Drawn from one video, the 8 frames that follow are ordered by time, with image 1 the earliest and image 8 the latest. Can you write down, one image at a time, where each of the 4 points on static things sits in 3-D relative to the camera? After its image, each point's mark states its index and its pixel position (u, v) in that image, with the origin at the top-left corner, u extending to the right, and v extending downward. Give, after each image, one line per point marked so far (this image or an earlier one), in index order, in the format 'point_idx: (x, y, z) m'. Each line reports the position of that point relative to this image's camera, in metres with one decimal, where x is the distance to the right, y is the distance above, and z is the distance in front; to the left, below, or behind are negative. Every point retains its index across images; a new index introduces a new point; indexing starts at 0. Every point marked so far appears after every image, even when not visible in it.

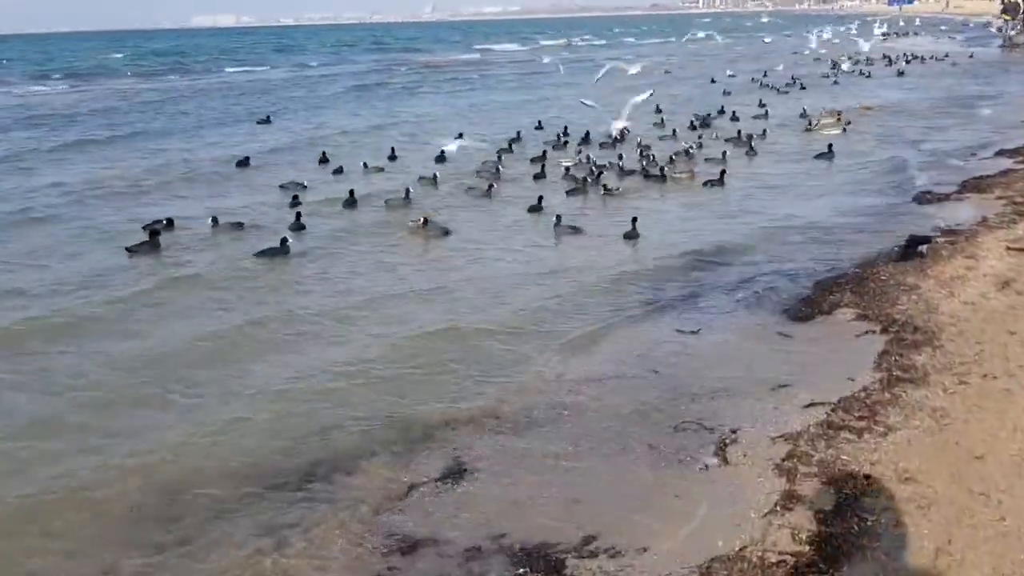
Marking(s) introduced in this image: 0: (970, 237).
0: (+8.9, +1.0, +18.4) m
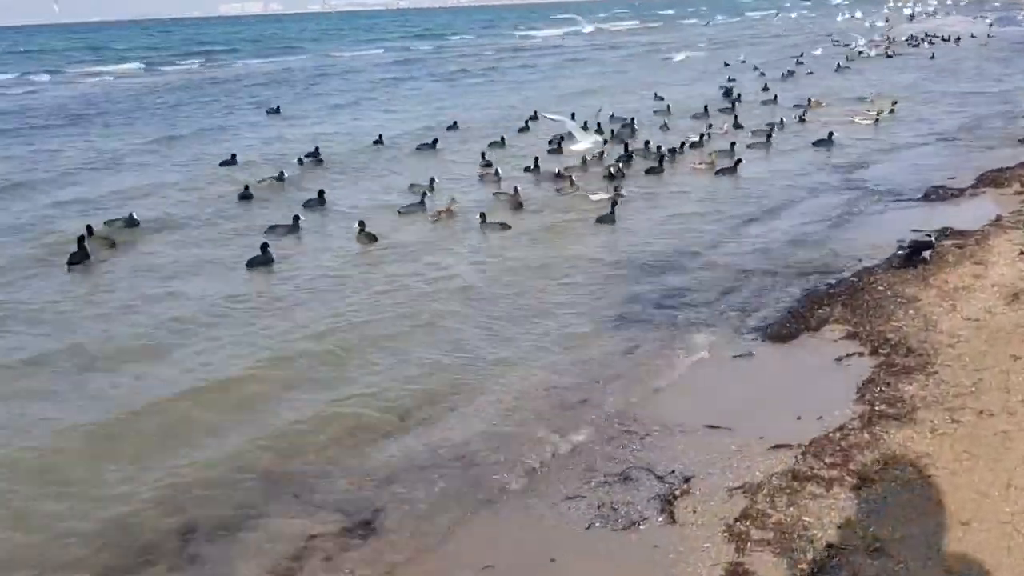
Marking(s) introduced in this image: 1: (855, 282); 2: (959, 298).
0: (+8.4, +0.8, +16.8) m
1: (+5.6, +0.1, +15.3) m
2: (+6.6, -0.1, +13.8) m
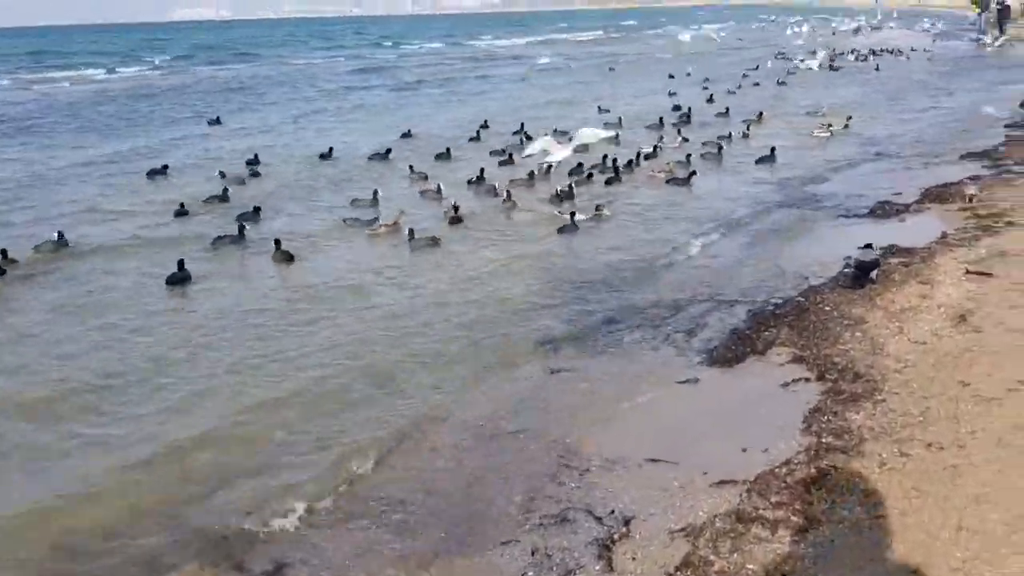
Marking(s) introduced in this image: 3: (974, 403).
0: (+7.3, +0.5, +16.6) m
1: (+4.6, -0.2, +15.0) m
2: (+5.7, -0.5, +13.6) m
3: (+5.1, -1.3, +10.4) m
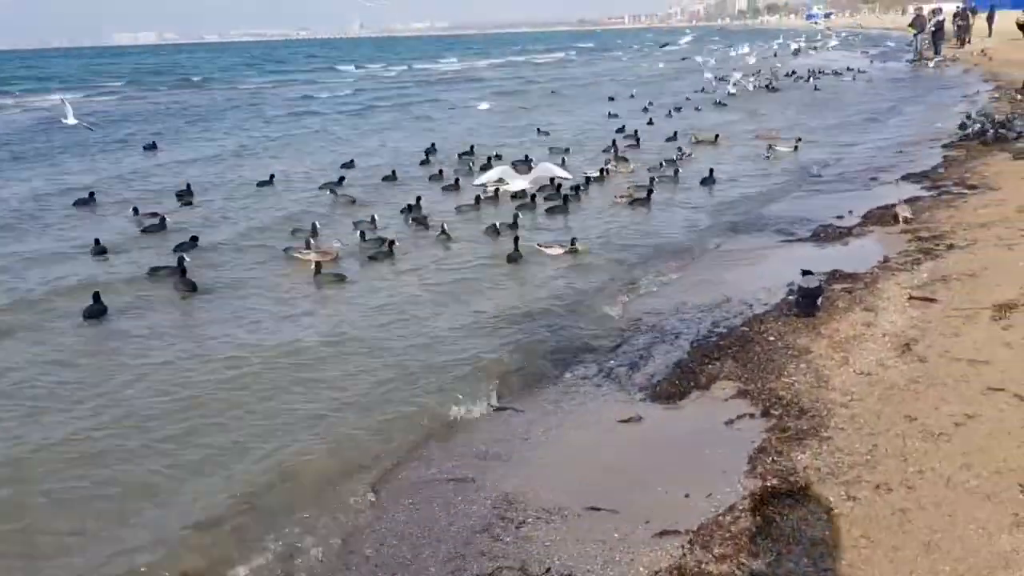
0: (+6.2, +0.1, +16.5) m
1: (+3.6, -0.7, +14.6) m
2: (+4.8, -0.9, +13.3) m
3: (+4.4, -1.6, +10.1) m
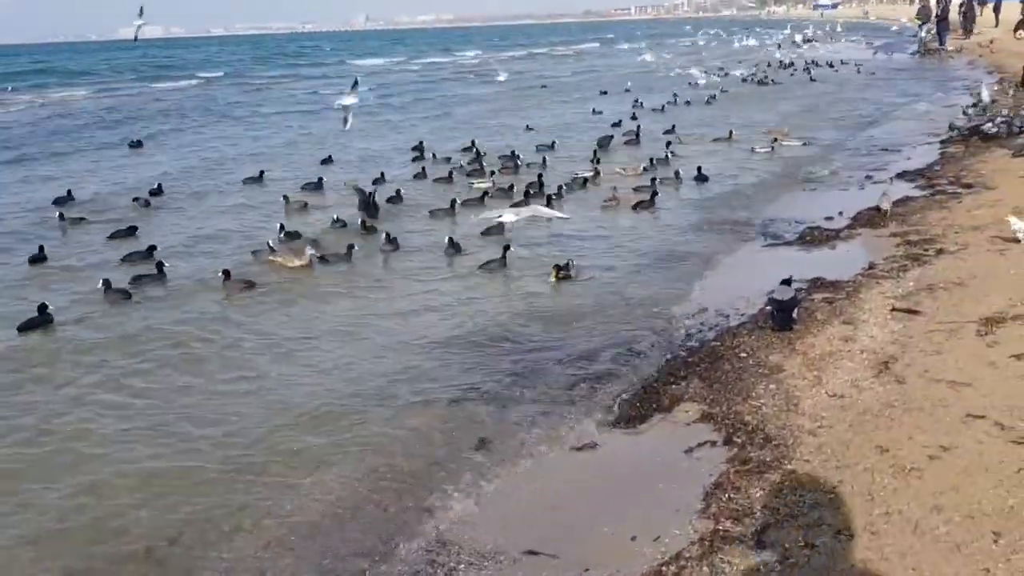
0: (+5.6, -0.1, +15.6) m
1: (+3.0, -0.9, +13.8) m
2: (+4.1, -1.1, +12.4) m
3: (+3.7, -1.8, +9.3) m
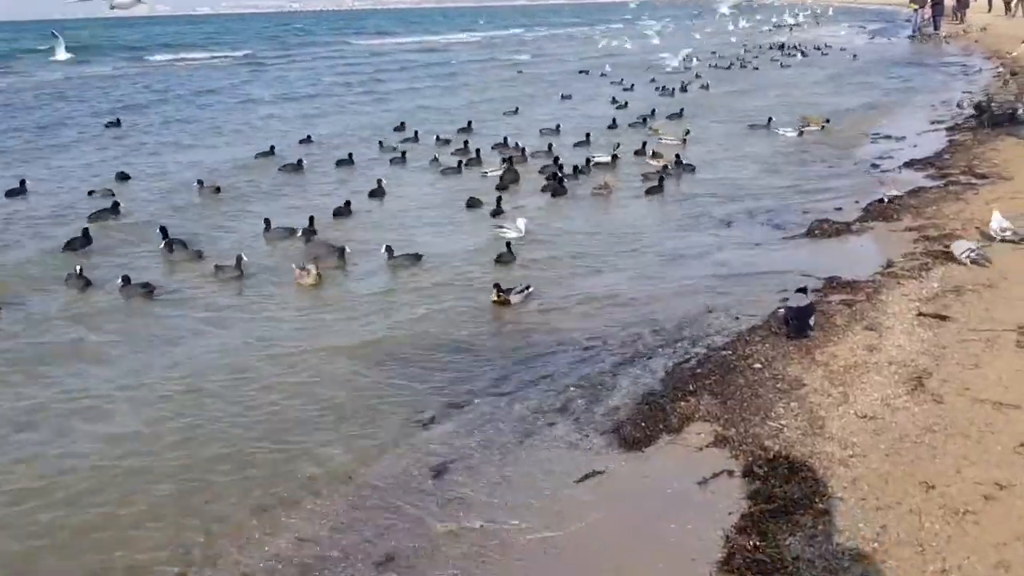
0: (+5.5, -0.1, +14.3) m
1: (+2.9, -0.9, +12.5) m
2: (+4.0, -1.1, +11.2) m
3: (+3.6, -2.0, +8.0) m
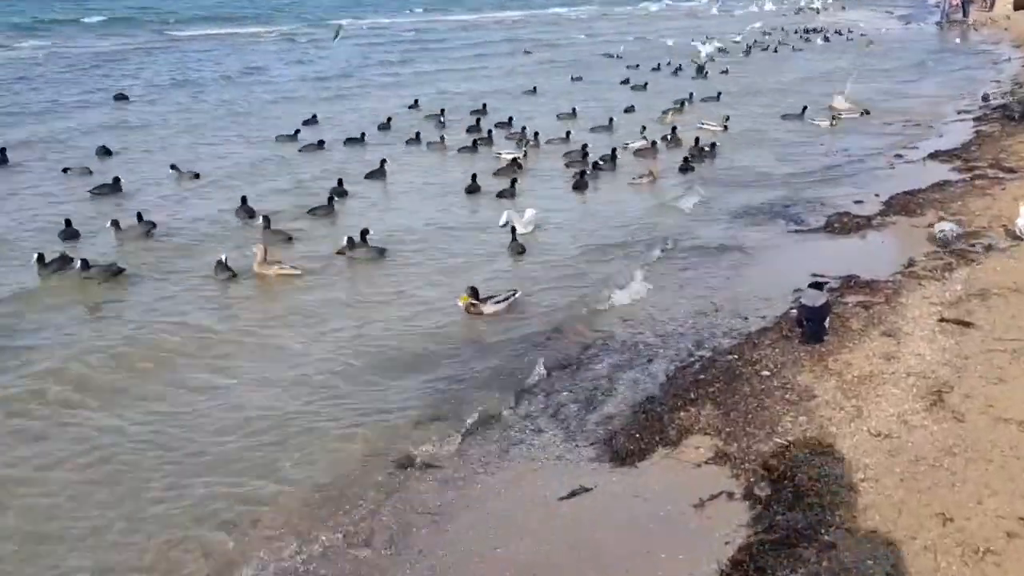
0: (+5.4, -0.1, +13.4) m
1: (+2.8, -0.9, +11.7) m
2: (+3.9, -1.2, +10.3) m
3: (+3.4, -2.1, +7.2) m
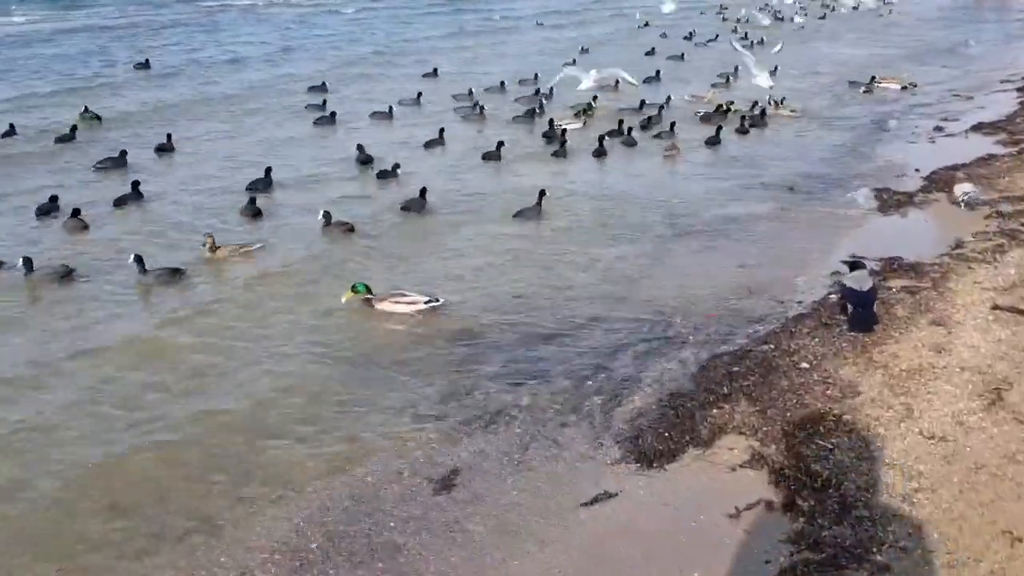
0: (+5.7, +0.1, +12.5) m
1: (+3.0, -0.7, +10.9) m
2: (+4.1, -1.0, +9.5) m
3: (+3.5, -2.0, +6.4) m
